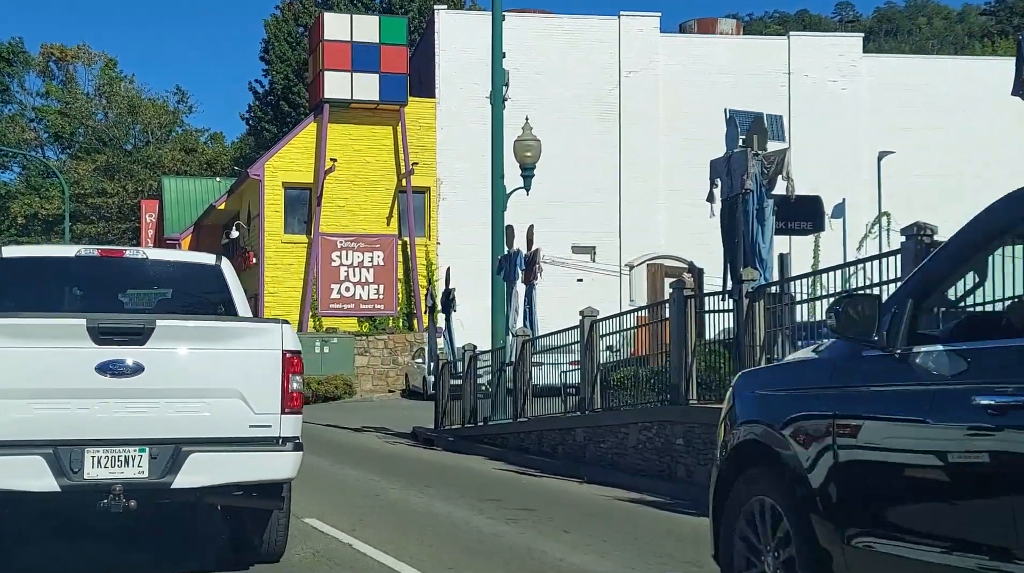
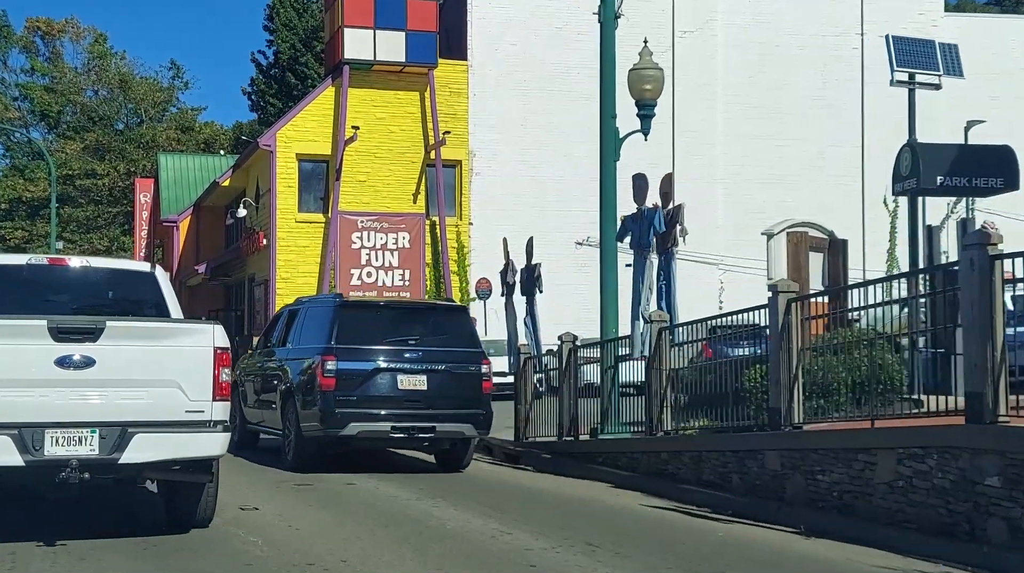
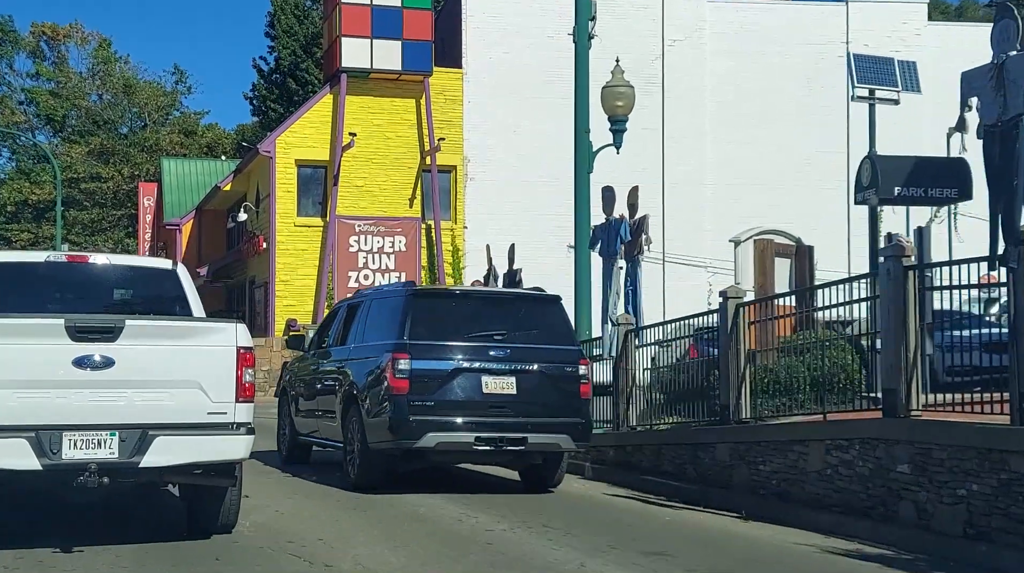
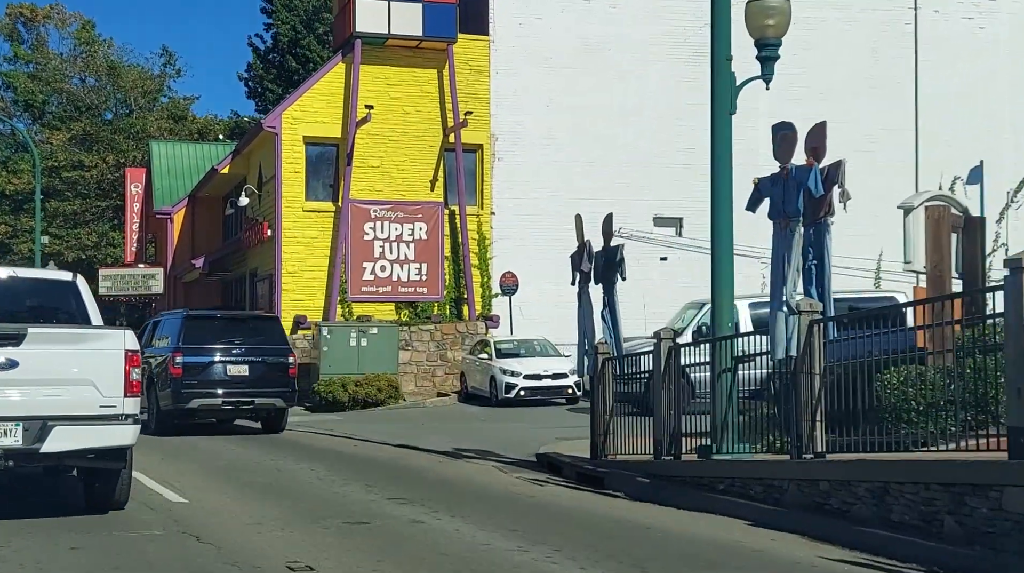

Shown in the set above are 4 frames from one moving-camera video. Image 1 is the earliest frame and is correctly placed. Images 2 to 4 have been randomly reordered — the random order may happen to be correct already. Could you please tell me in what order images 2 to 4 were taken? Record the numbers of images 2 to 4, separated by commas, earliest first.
3, 2, 4
